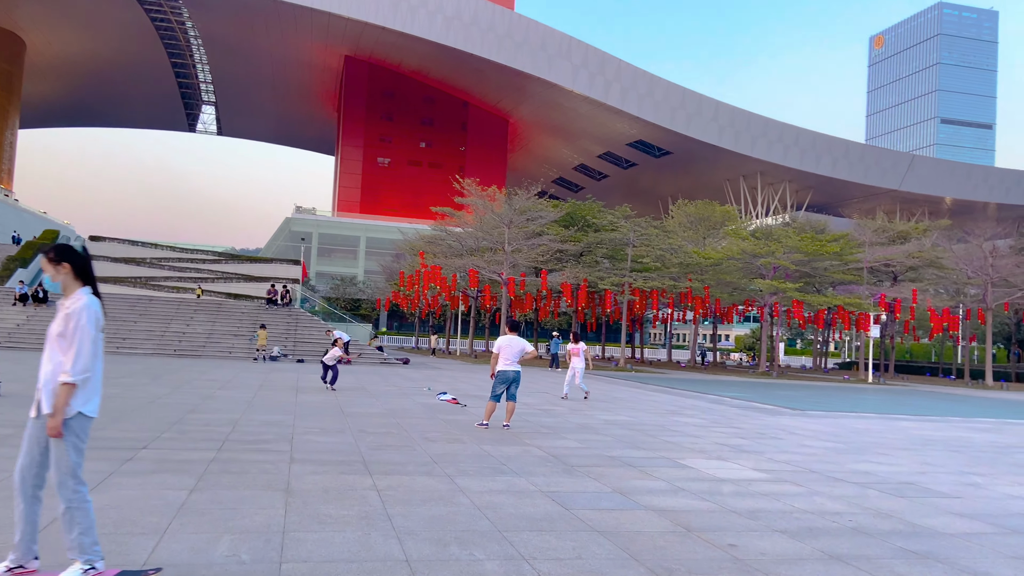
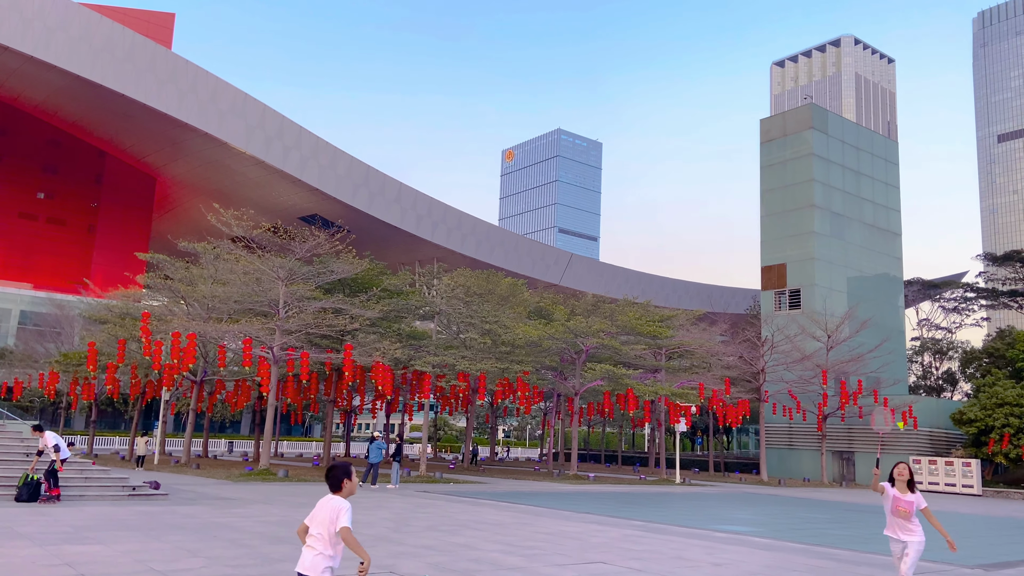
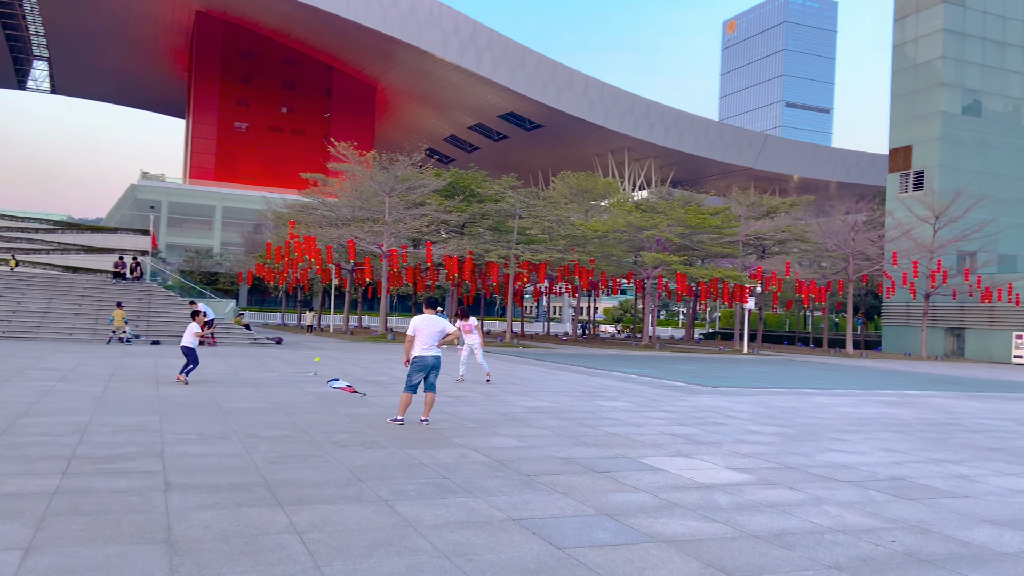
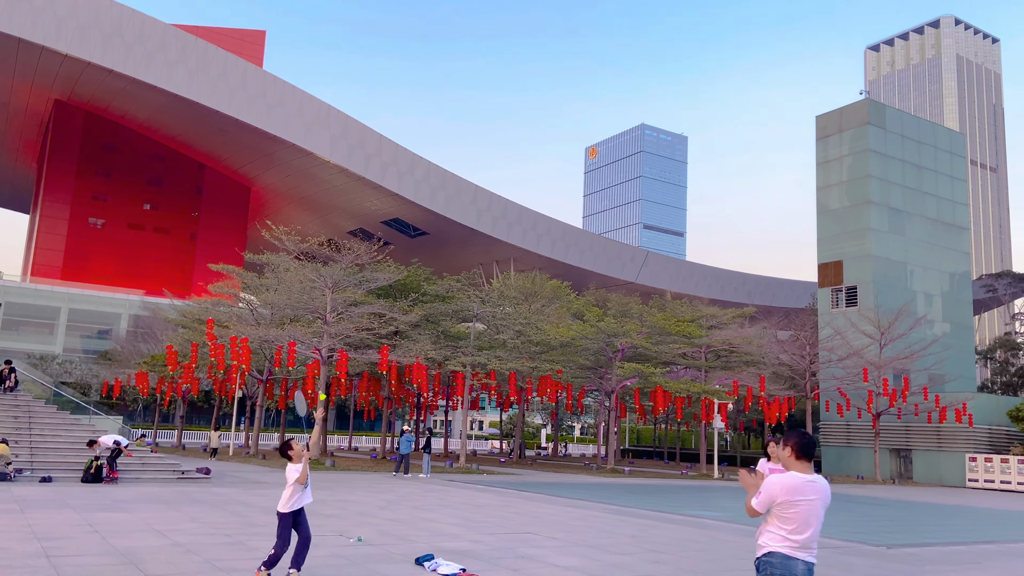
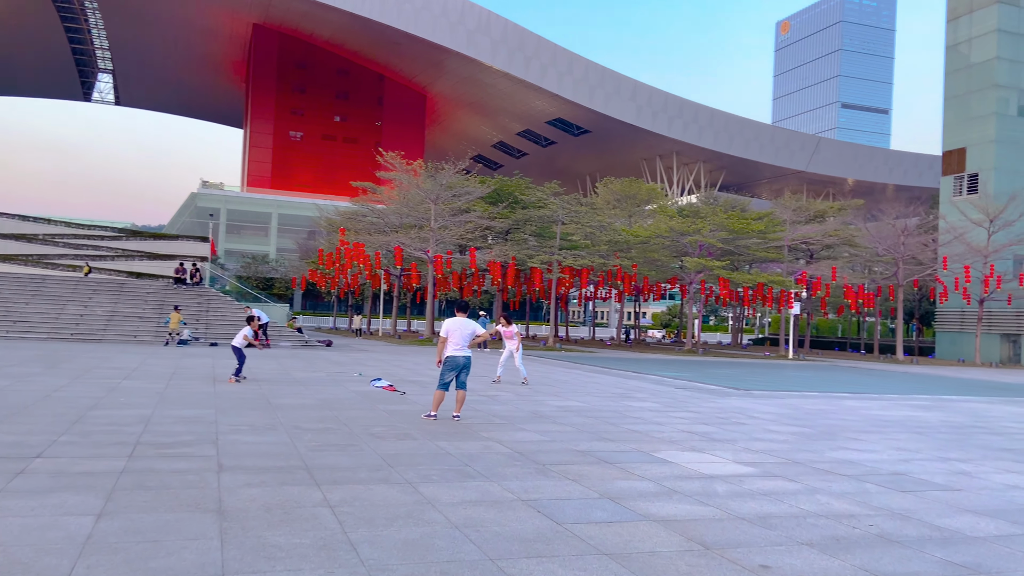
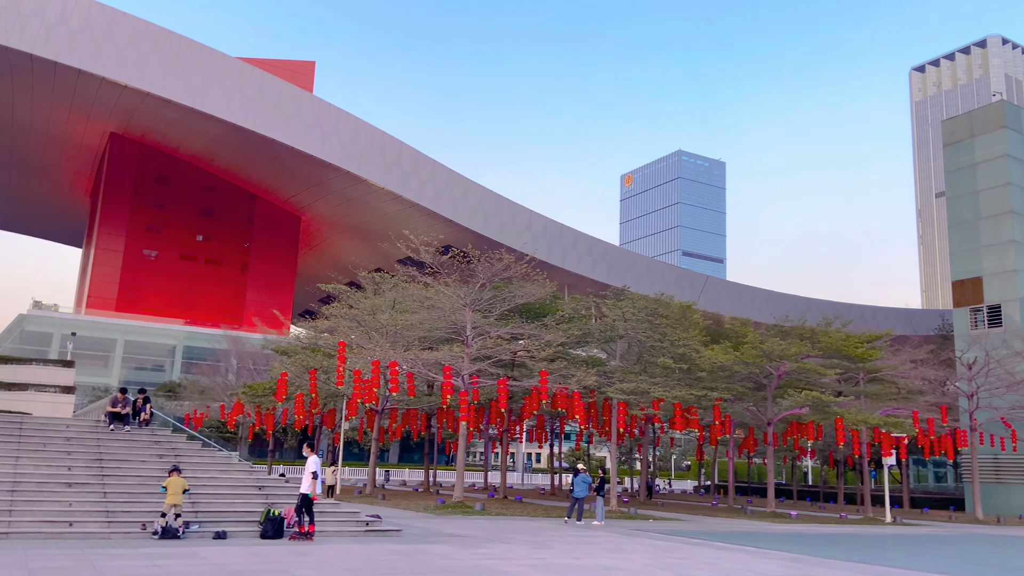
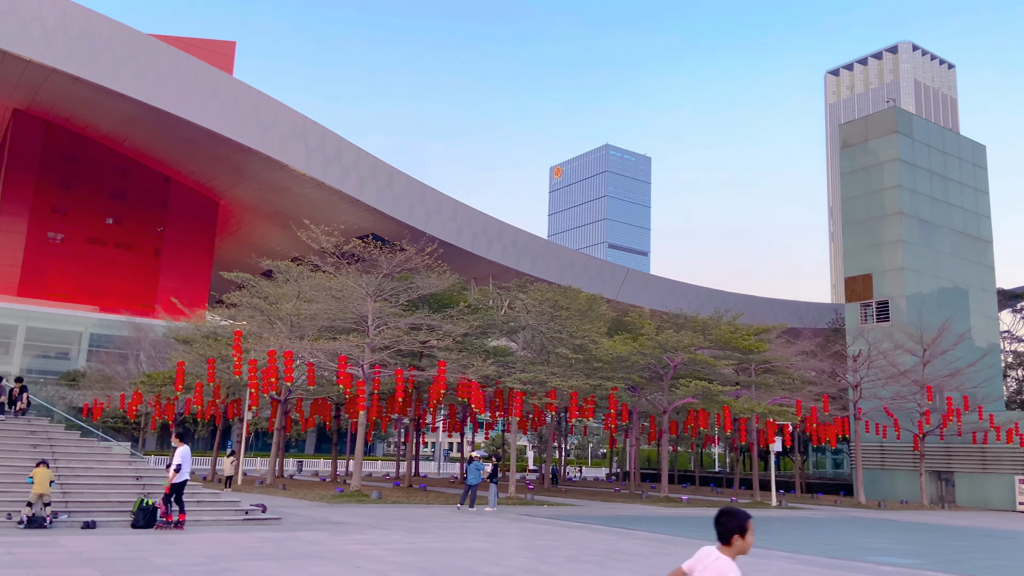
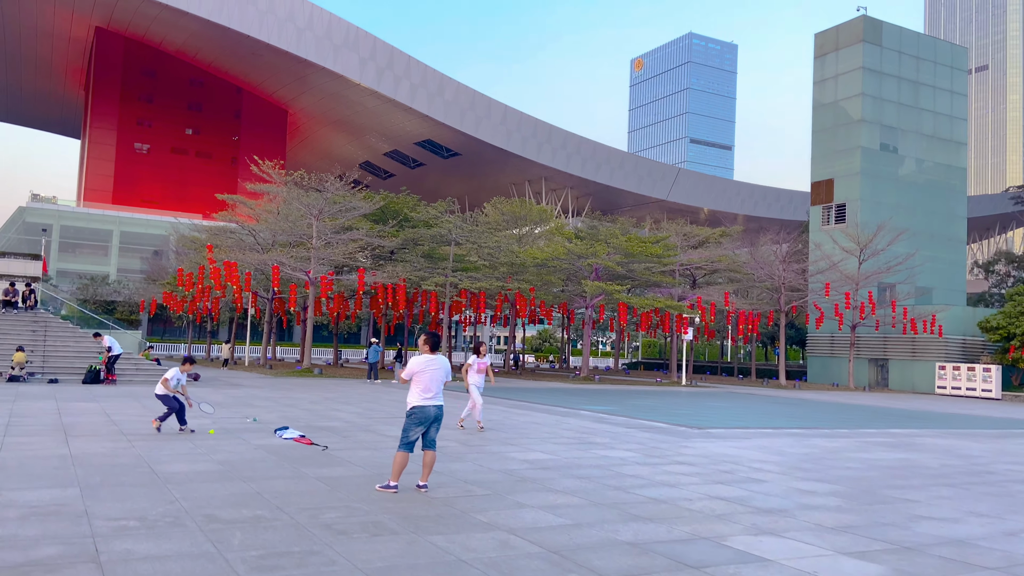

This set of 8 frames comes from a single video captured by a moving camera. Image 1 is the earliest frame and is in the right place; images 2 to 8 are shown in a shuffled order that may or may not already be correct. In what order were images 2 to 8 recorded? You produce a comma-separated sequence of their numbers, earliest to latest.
5, 3, 8, 4, 2, 7, 6
